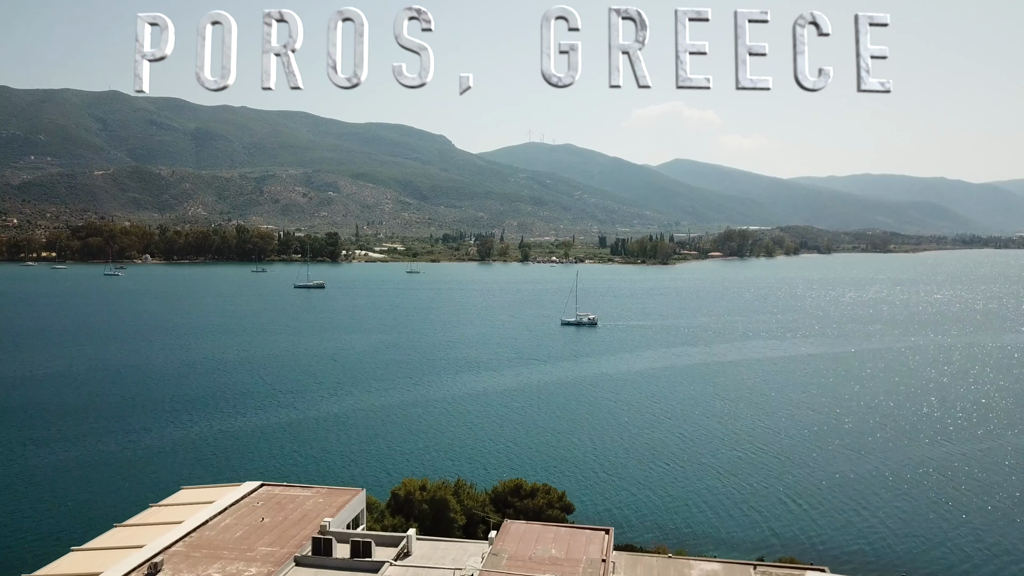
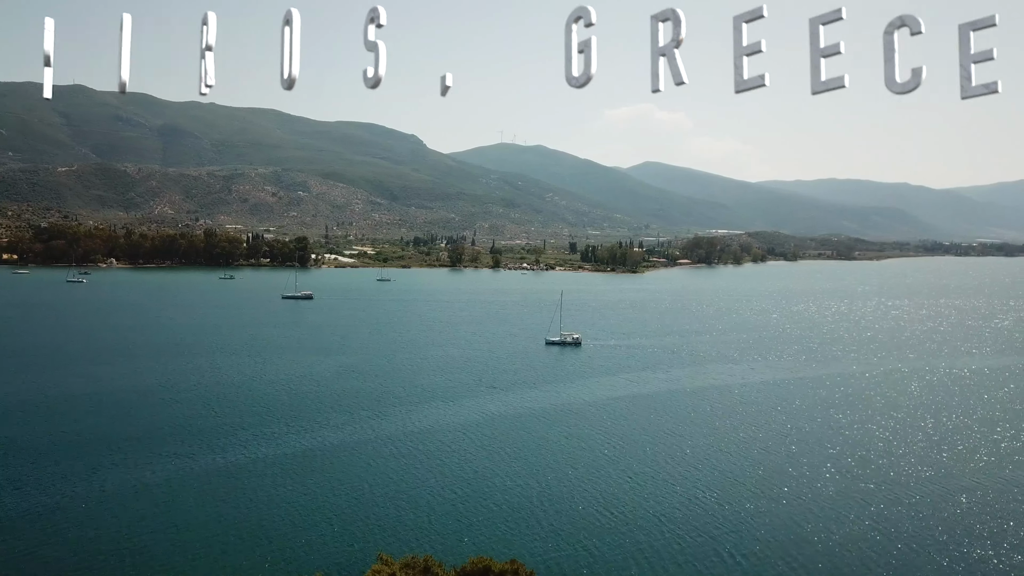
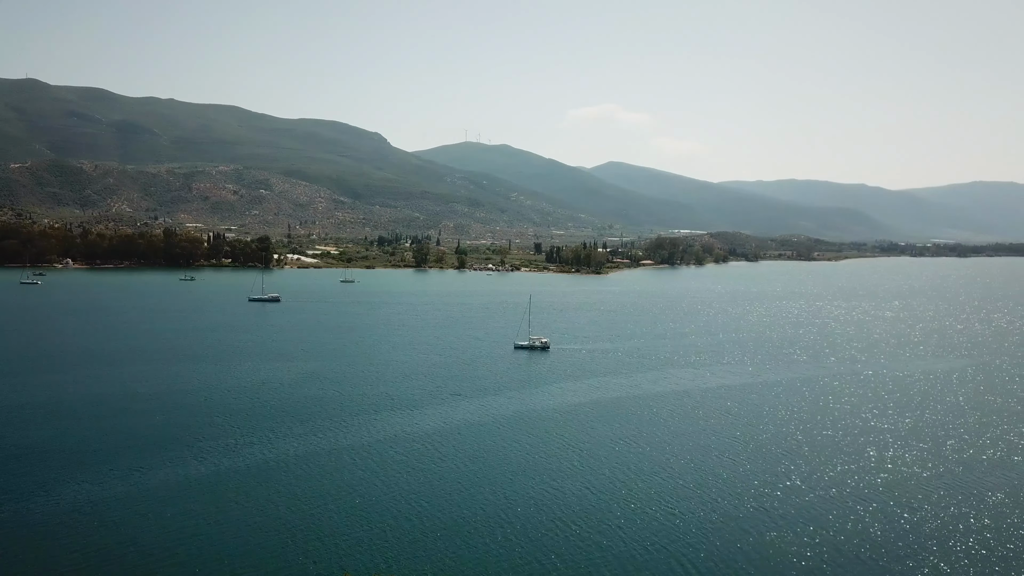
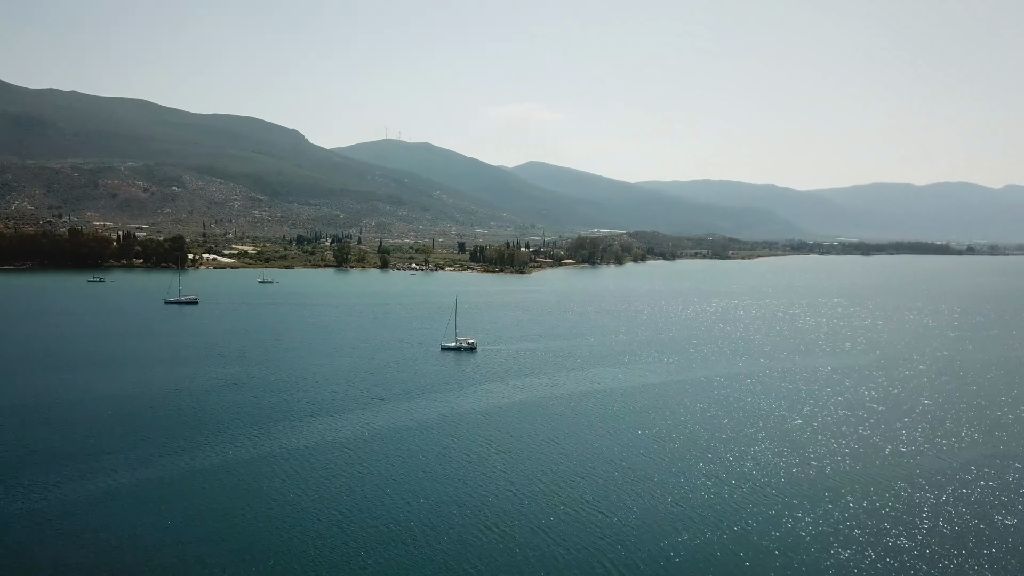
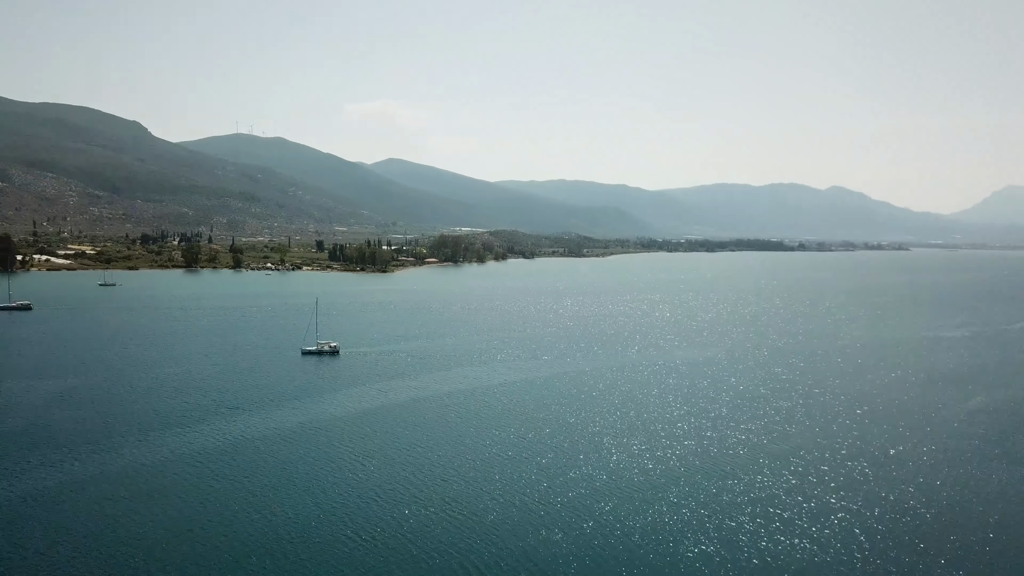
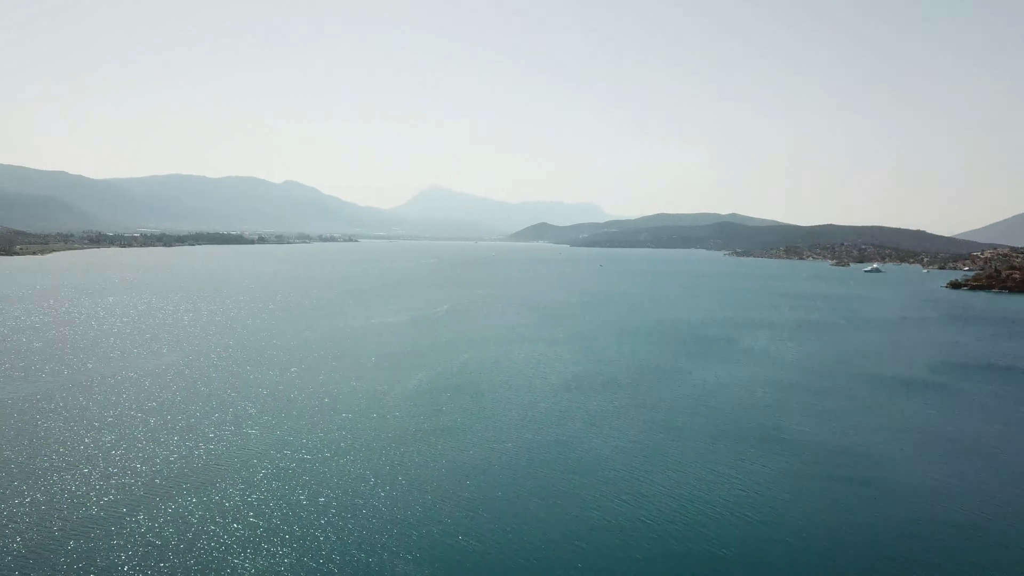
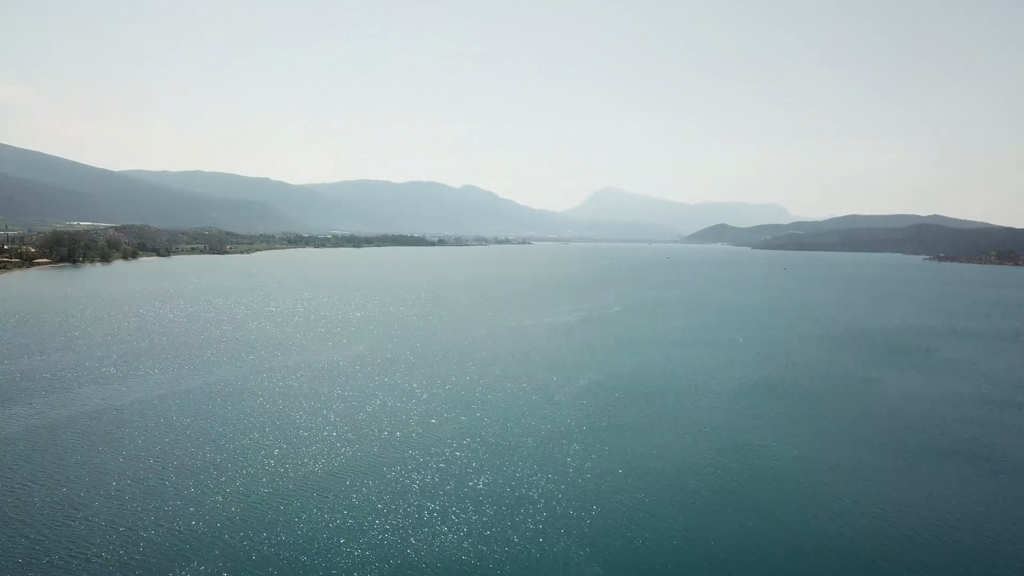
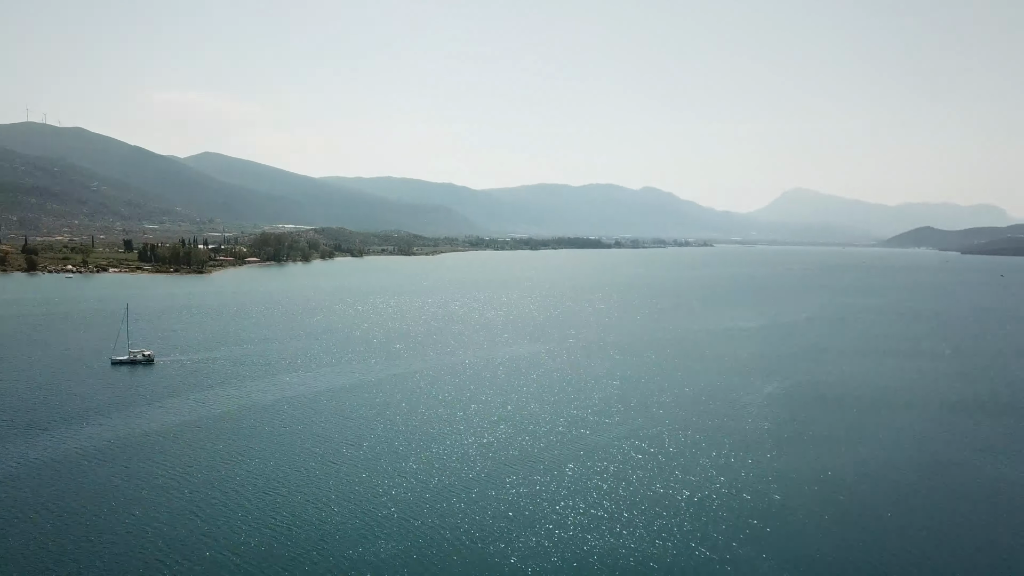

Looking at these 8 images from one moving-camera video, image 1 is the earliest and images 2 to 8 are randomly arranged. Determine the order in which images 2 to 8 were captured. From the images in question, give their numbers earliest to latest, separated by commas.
2, 3, 4, 5, 8, 7, 6
